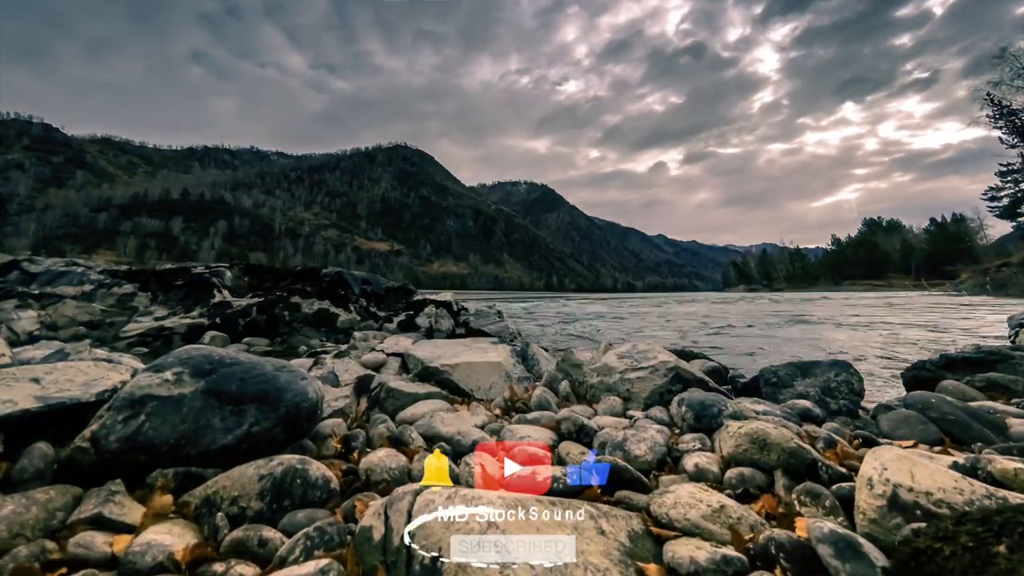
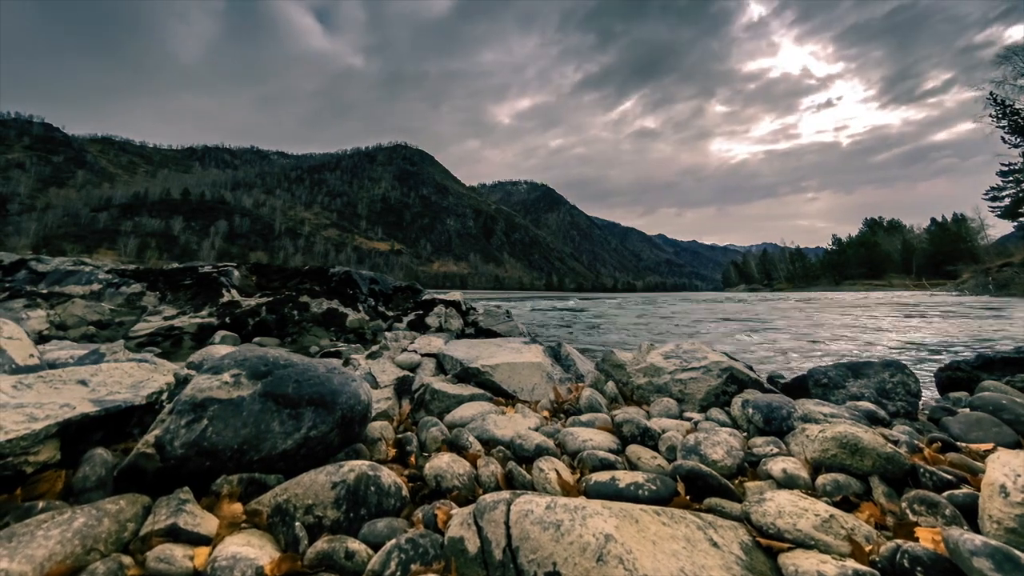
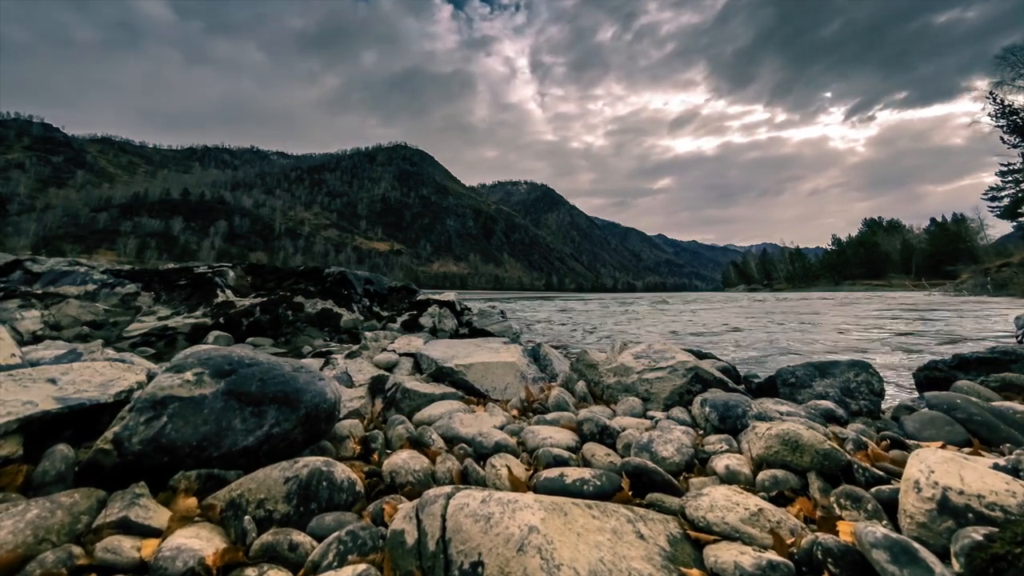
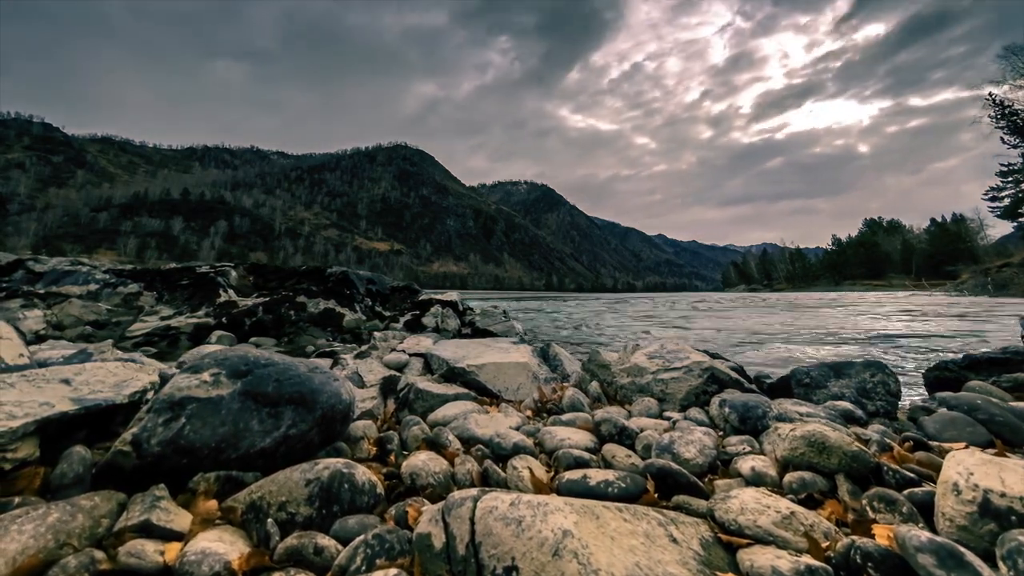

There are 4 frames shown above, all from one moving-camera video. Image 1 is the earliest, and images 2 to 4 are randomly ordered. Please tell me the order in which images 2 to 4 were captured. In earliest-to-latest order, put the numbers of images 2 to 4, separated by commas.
3, 4, 2
